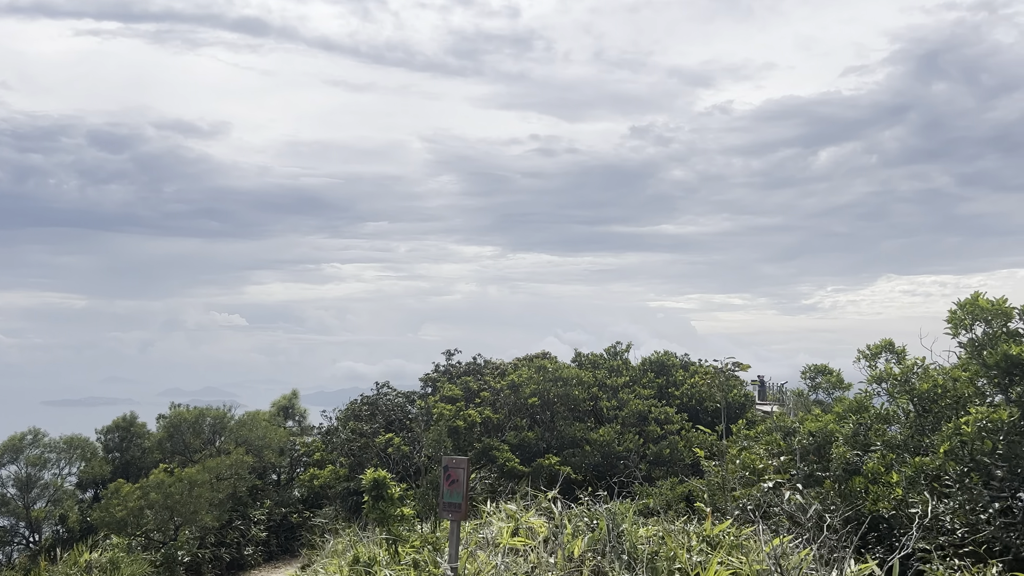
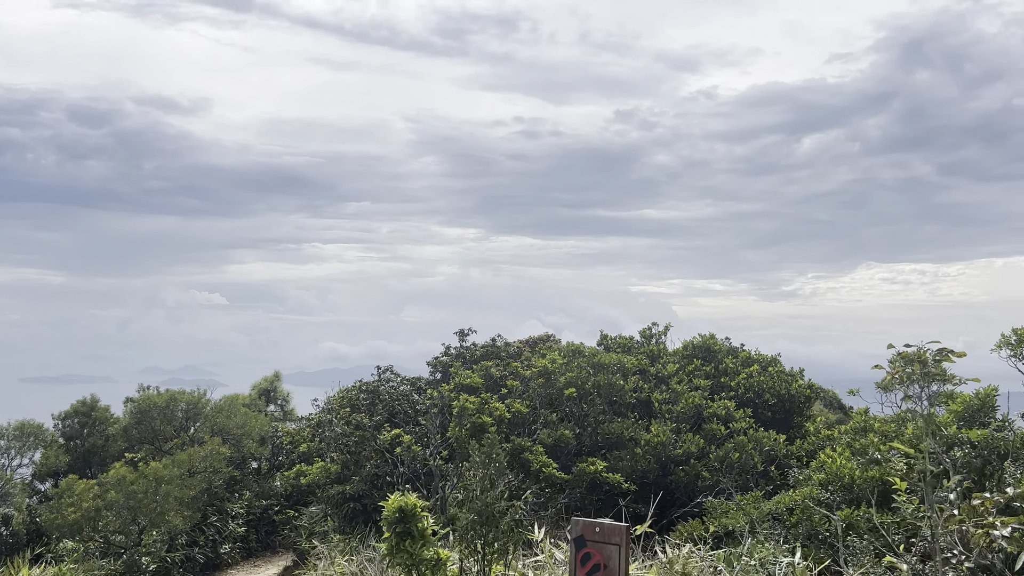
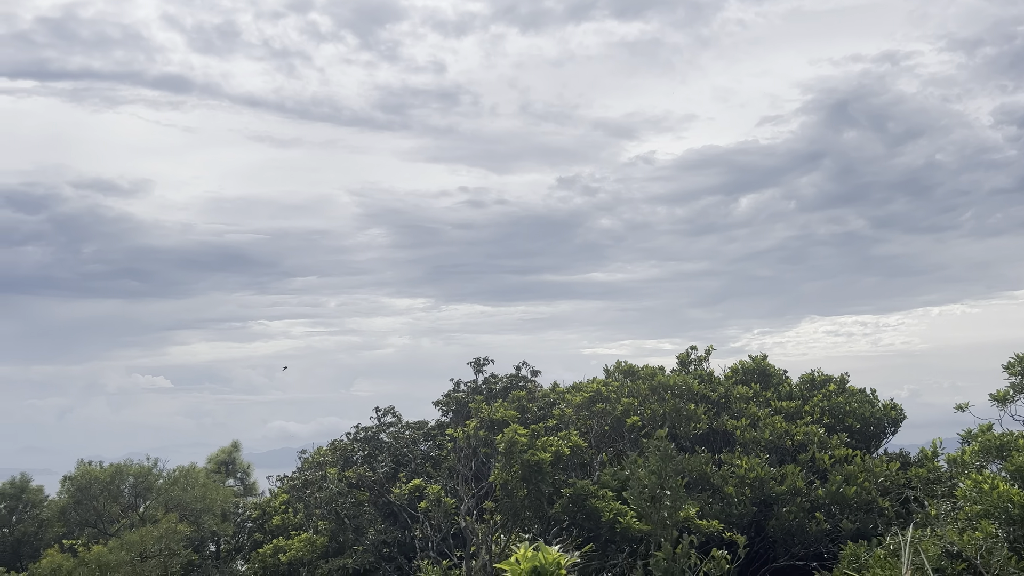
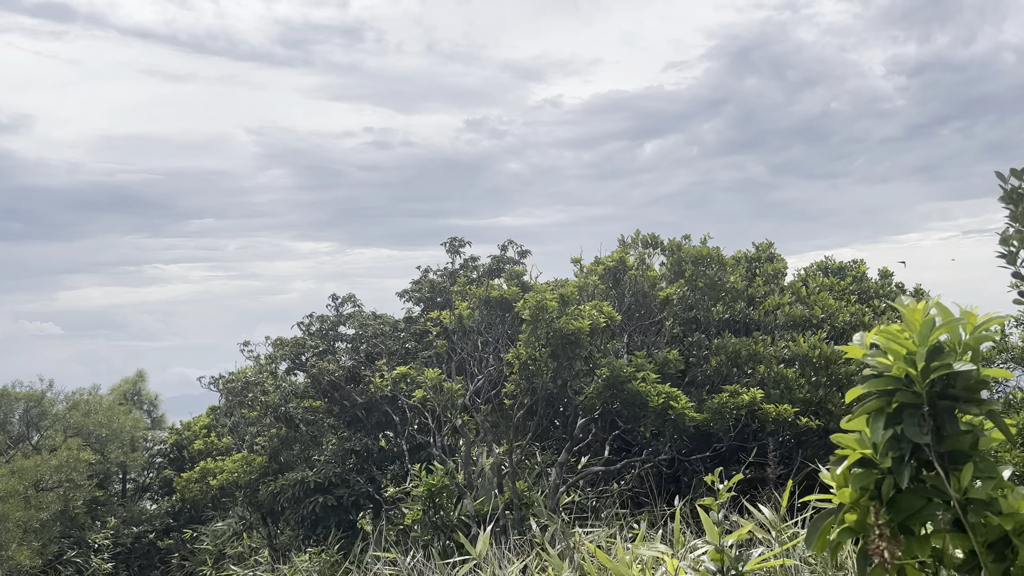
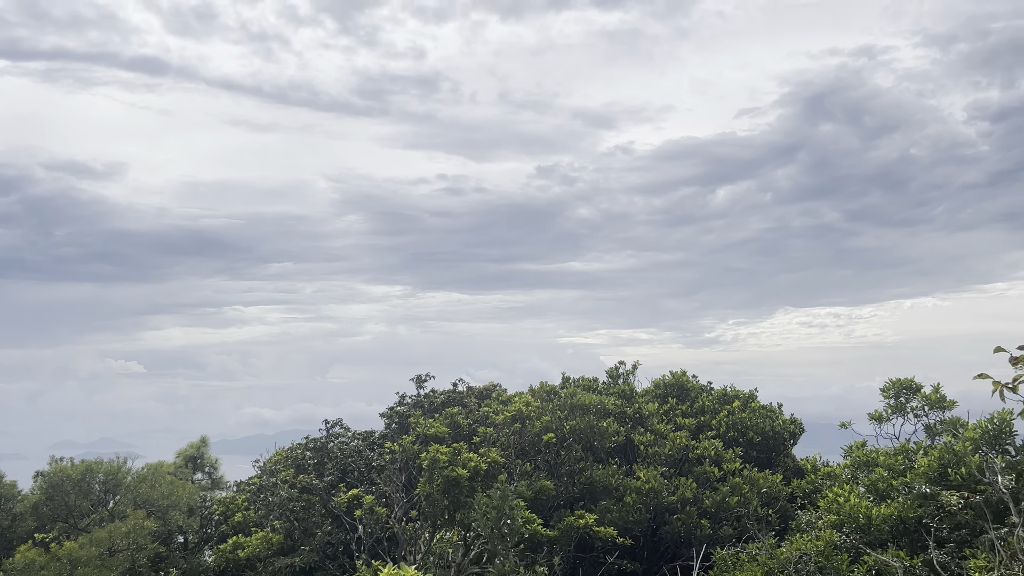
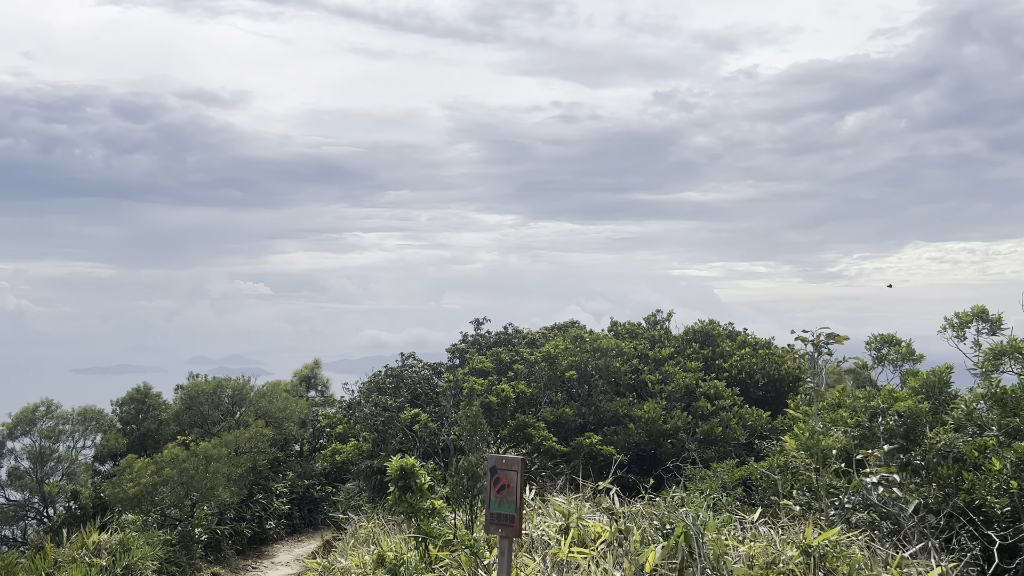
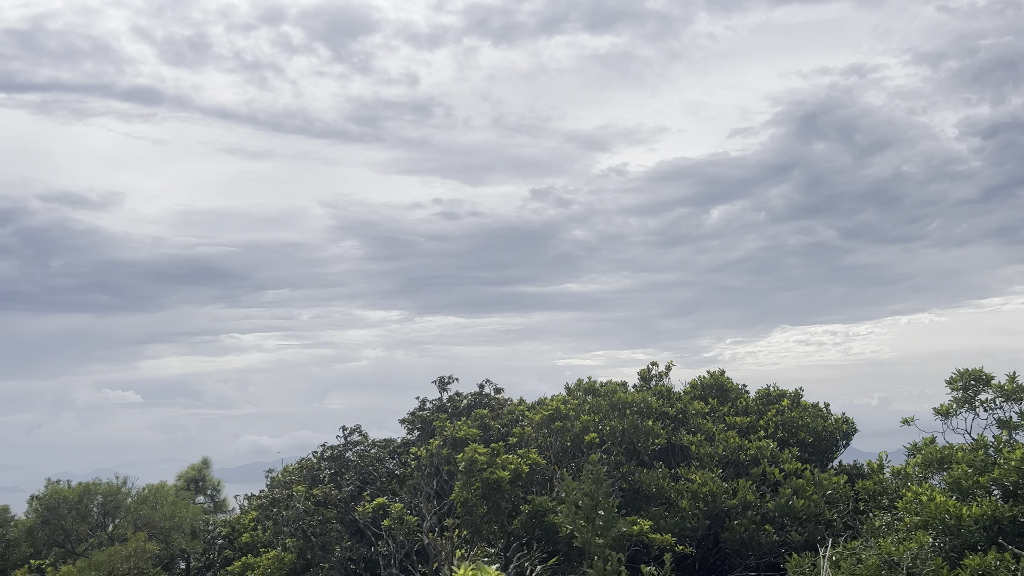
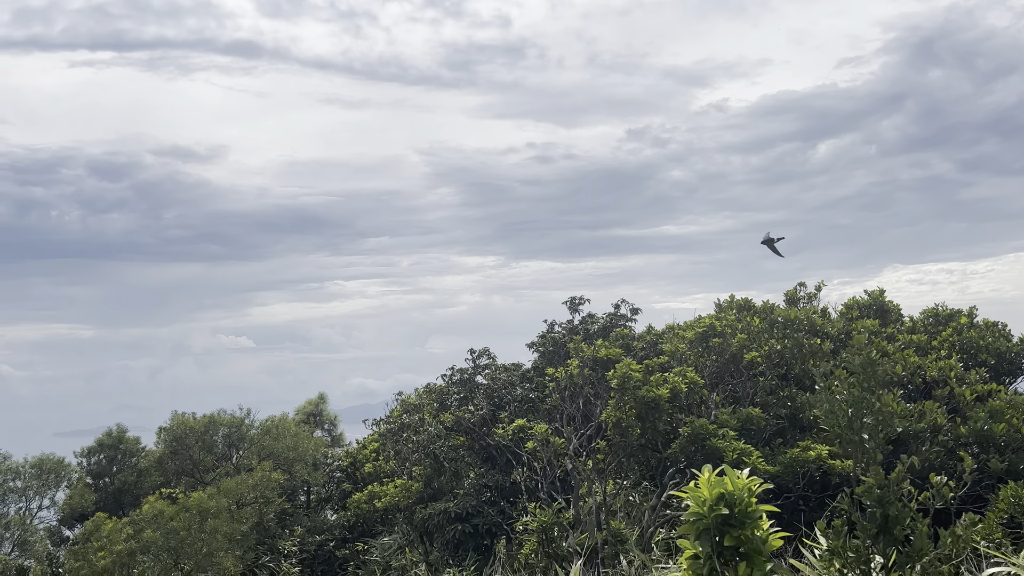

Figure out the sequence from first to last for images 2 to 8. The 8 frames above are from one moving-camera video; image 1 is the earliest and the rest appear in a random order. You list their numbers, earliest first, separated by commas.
6, 2, 5, 7, 3, 8, 4
